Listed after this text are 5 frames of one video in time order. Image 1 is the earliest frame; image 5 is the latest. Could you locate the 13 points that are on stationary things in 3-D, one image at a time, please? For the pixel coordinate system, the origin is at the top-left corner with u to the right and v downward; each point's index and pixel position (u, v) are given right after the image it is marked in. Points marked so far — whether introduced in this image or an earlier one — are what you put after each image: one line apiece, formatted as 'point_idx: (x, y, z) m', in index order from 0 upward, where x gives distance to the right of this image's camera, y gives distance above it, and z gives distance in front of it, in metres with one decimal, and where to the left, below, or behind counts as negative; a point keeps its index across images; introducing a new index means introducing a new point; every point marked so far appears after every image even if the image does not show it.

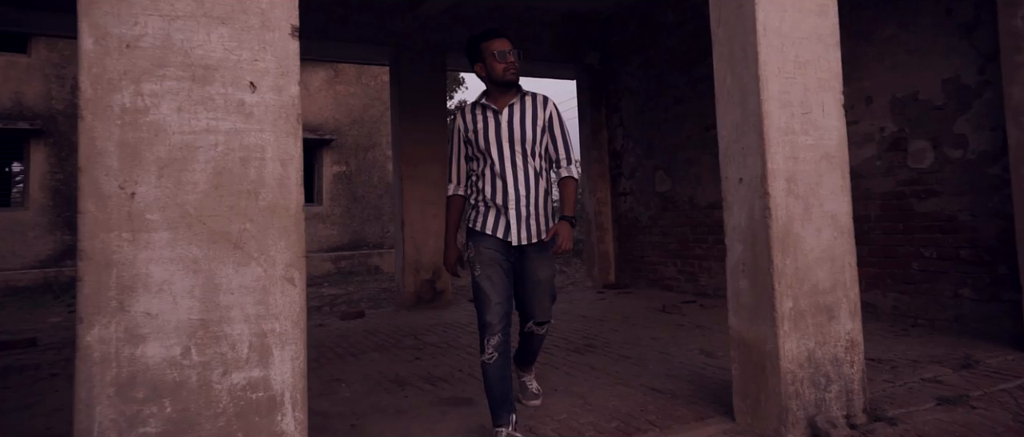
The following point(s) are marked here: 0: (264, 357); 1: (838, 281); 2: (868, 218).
0: (-0.7, -0.4, +1.6) m
1: (+1.4, -0.3, +2.6) m
2: (+2.7, 0.0, +4.5) m
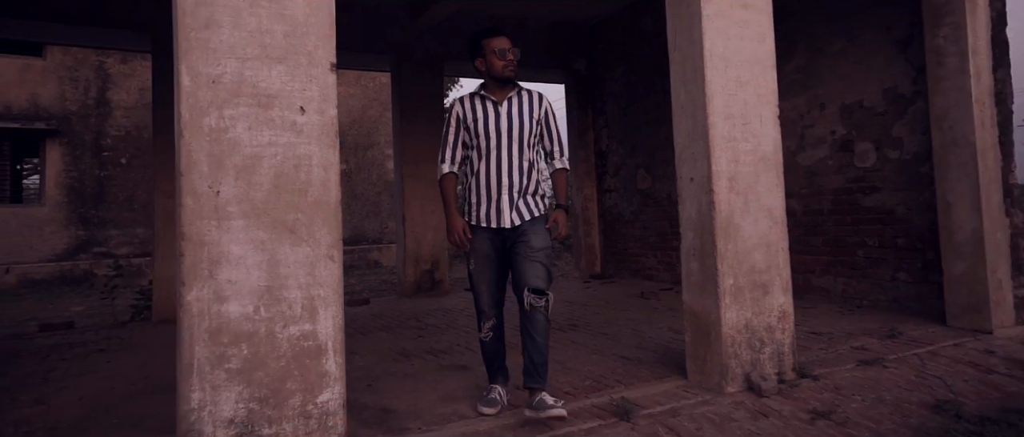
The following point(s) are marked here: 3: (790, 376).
0: (-0.7, -0.3, +2.1) m
1: (+1.3, -0.2, +3.1) m
2: (+2.6, +0.1, +5.1) m
3: (+1.4, -0.8, +3.1) m
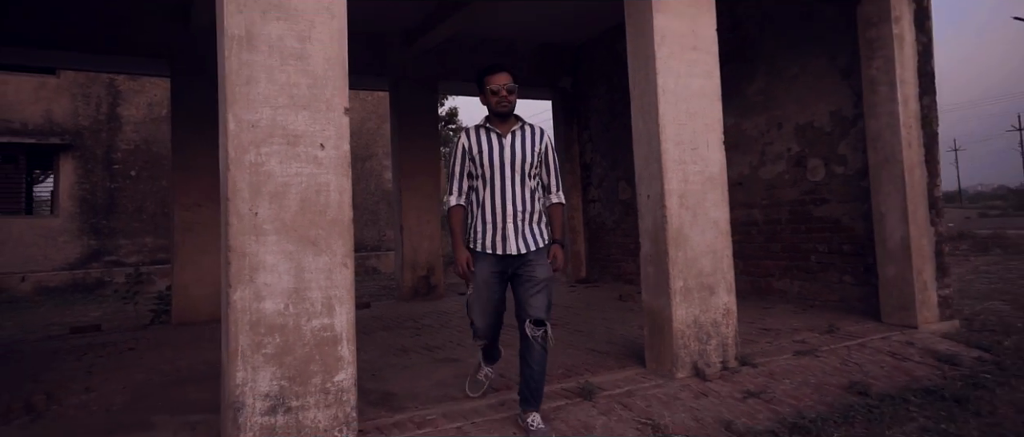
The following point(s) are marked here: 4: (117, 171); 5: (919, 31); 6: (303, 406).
0: (-0.8, -0.4, +2.6) m
1: (+1.2, -0.3, +3.6) m
2: (+2.5, 0.0, +5.6) m
3: (+1.3, -0.9, +3.6) m
4: (-6.9, +0.8, +10.6) m
5: (+3.1, +1.4, +4.7) m
6: (-0.9, -0.8, +2.5) m
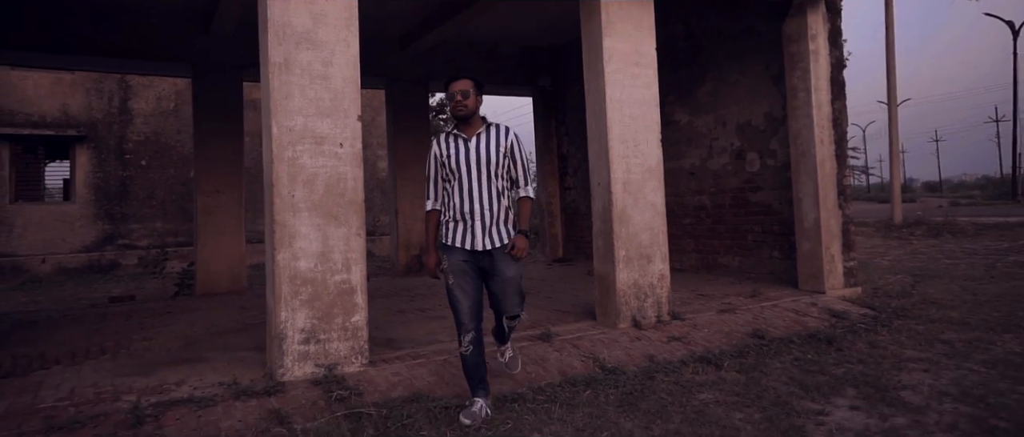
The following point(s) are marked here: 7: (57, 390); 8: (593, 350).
0: (-0.9, -0.3, +3.5) m
1: (+1.1, -0.2, +4.5) m
2: (+2.3, +0.1, +6.5) m
3: (+1.1, -0.7, +4.5) m
4: (-7.2, +1.1, +11.3) m
5: (+3.0, +1.6, +5.5) m
6: (-1.0, -0.7, +3.4) m
7: (-2.4, -0.9, +3.1) m
8: (+0.5, -0.8, +3.8) m
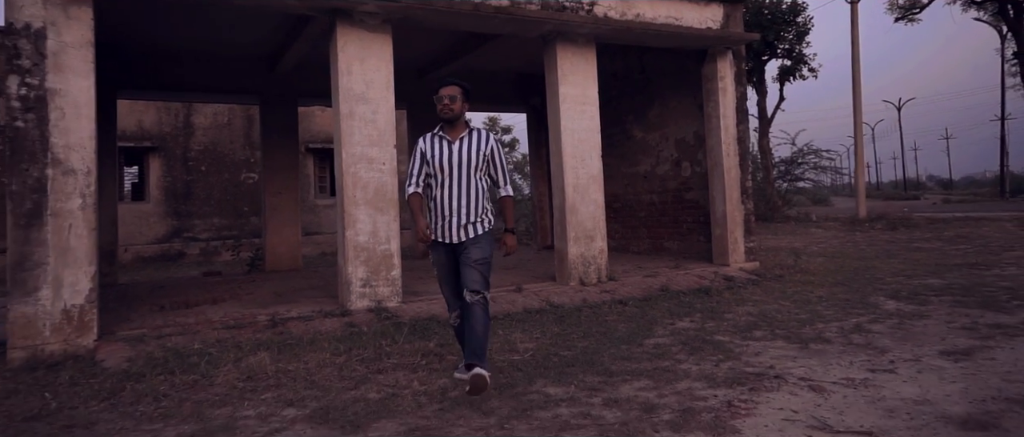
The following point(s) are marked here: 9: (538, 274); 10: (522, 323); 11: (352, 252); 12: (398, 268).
0: (-1.1, -0.2, +5.5) m
1: (+0.9, -0.1, +6.5) m
2: (+2.2, +0.2, +8.5) m
3: (+1.0, -0.7, +6.5) m
4: (-7.2, +1.2, +13.5) m
5: (+2.8, +1.7, +7.5) m
6: (-1.2, -0.6, +5.4) m
7: (-2.5, -0.8, +5.2) m
8: (+0.3, -0.8, +5.8) m
9: (+0.3, -0.7, +7.1) m
10: (+0.1, -0.9, +4.9) m
11: (-1.4, -0.3, +5.3) m
12: (-1.0, -0.5, +5.6) m
